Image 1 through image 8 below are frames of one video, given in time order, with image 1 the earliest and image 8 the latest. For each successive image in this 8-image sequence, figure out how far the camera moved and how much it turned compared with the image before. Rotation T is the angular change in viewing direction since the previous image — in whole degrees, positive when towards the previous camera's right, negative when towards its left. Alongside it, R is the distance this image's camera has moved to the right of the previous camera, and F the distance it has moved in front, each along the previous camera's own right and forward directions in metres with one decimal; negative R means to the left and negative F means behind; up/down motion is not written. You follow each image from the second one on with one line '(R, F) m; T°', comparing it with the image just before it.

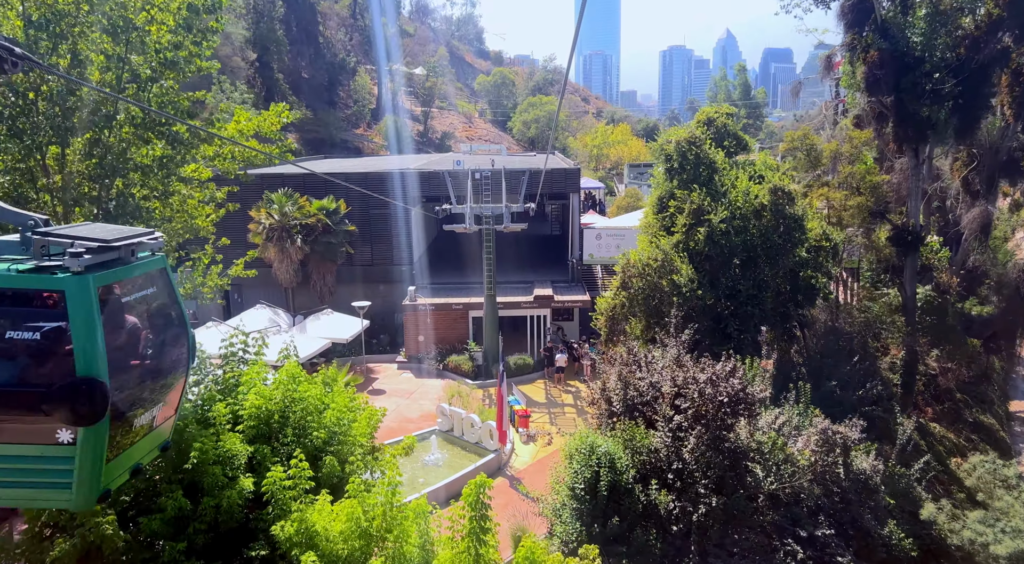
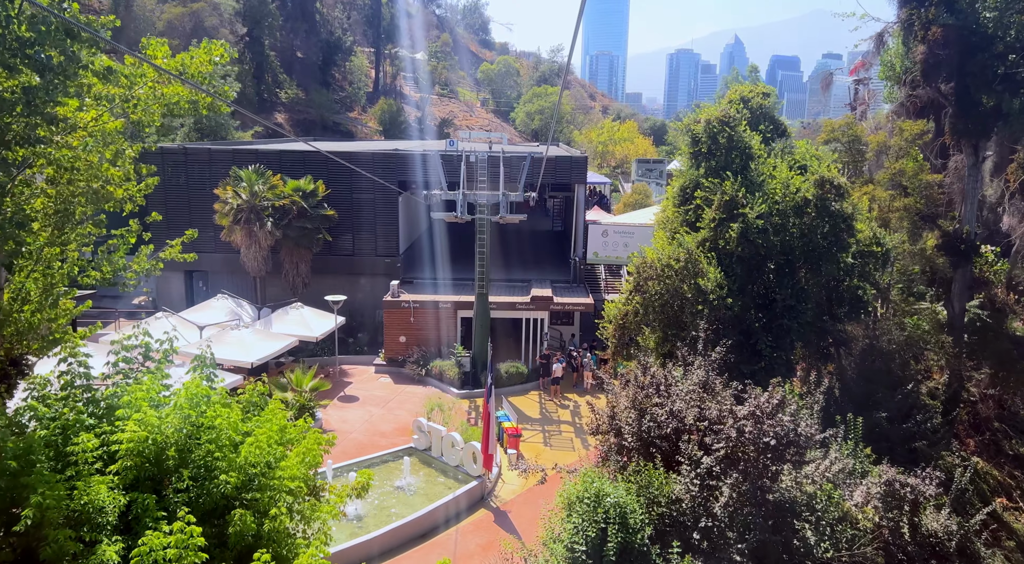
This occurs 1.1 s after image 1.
(+0.1, +2.7) m; 0°
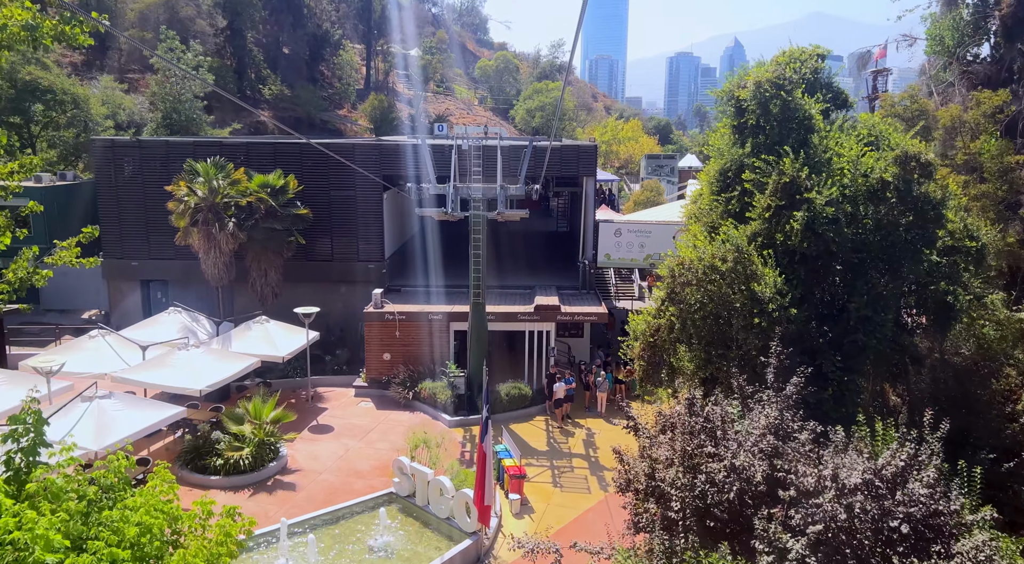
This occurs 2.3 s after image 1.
(0.0, +3.1) m; 0°
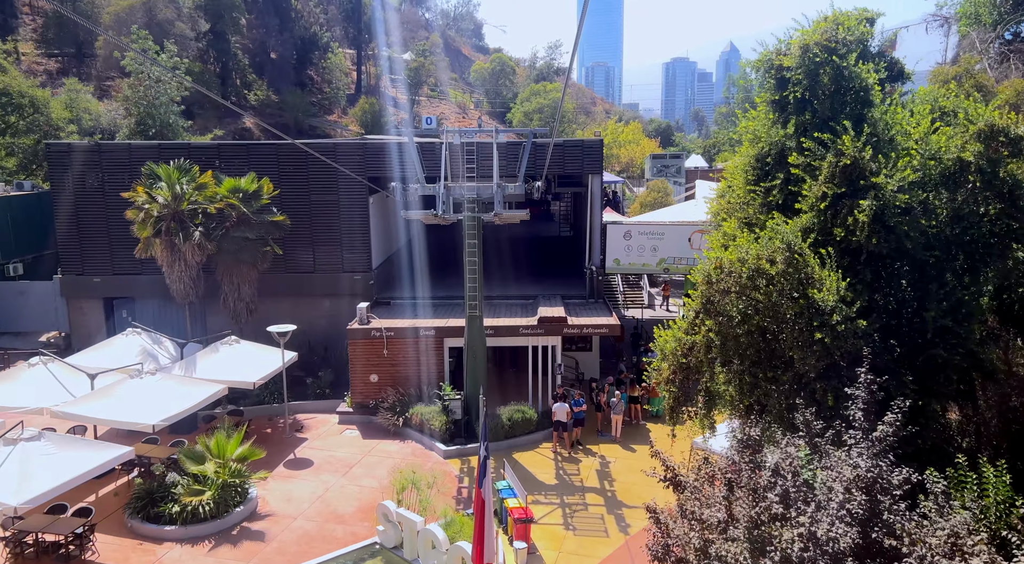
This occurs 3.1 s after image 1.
(0.0, +2.1) m; 0°
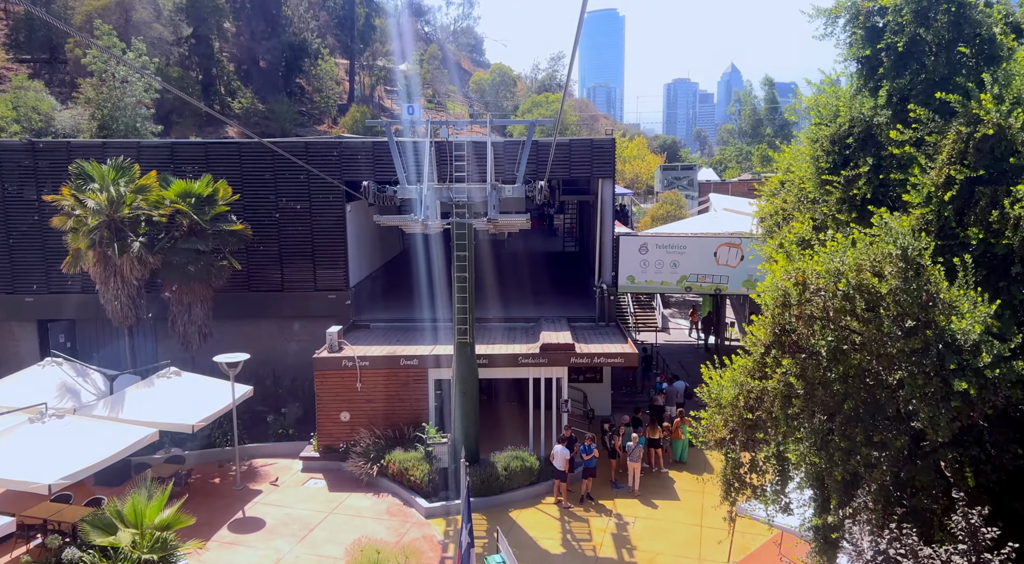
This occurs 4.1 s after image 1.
(+0.1, +2.8) m; 0°
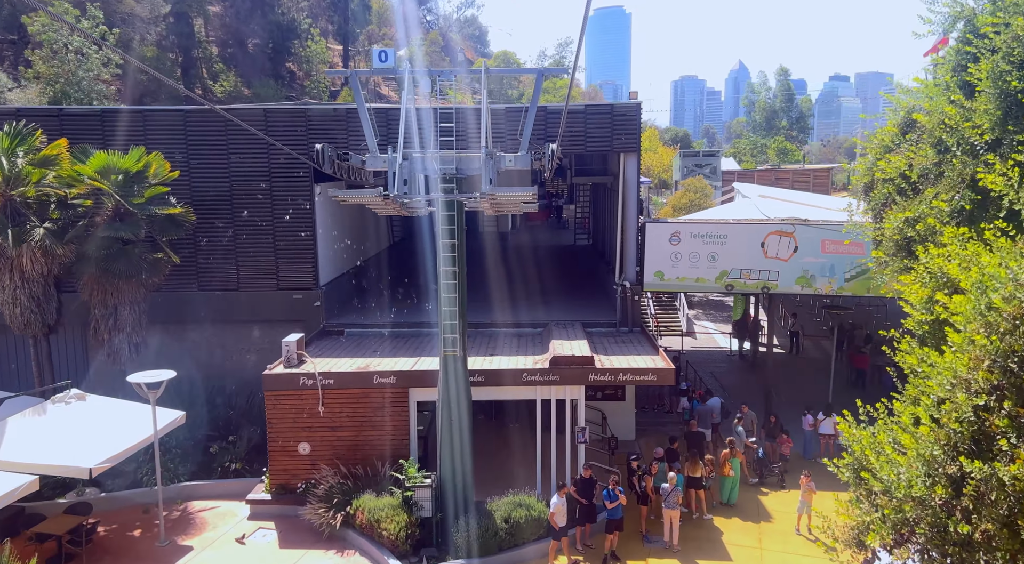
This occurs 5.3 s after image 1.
(+0.1, +3.2) m; -1°
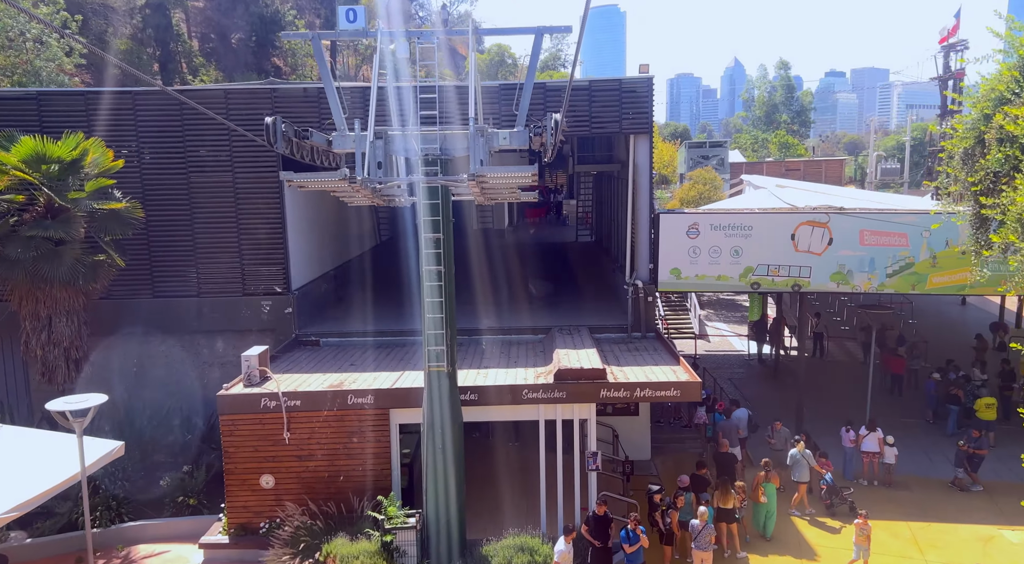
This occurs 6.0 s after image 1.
(0.0, +1.8) m; 0°
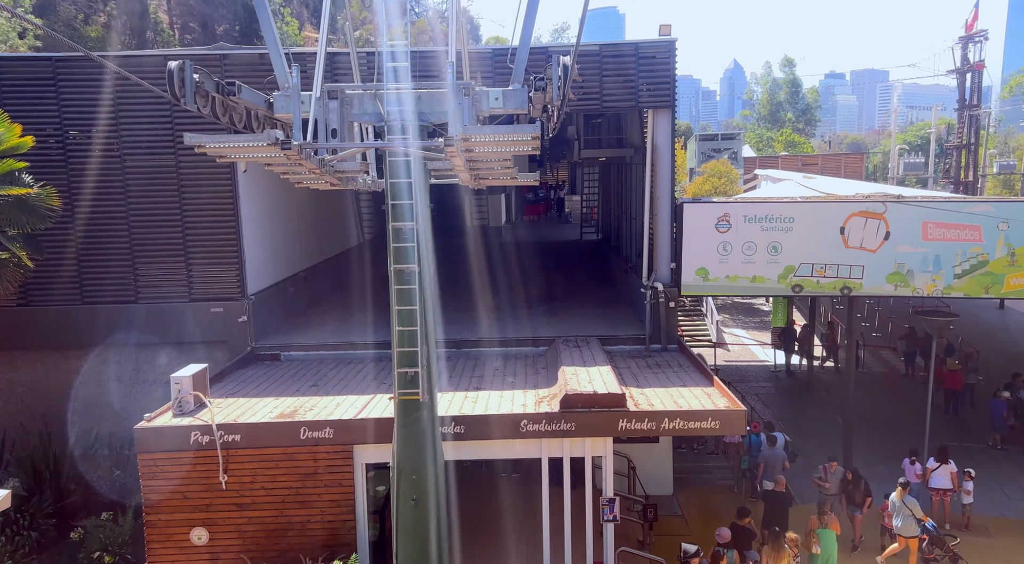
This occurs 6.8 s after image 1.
(0.0, +2.1) m; 0°
